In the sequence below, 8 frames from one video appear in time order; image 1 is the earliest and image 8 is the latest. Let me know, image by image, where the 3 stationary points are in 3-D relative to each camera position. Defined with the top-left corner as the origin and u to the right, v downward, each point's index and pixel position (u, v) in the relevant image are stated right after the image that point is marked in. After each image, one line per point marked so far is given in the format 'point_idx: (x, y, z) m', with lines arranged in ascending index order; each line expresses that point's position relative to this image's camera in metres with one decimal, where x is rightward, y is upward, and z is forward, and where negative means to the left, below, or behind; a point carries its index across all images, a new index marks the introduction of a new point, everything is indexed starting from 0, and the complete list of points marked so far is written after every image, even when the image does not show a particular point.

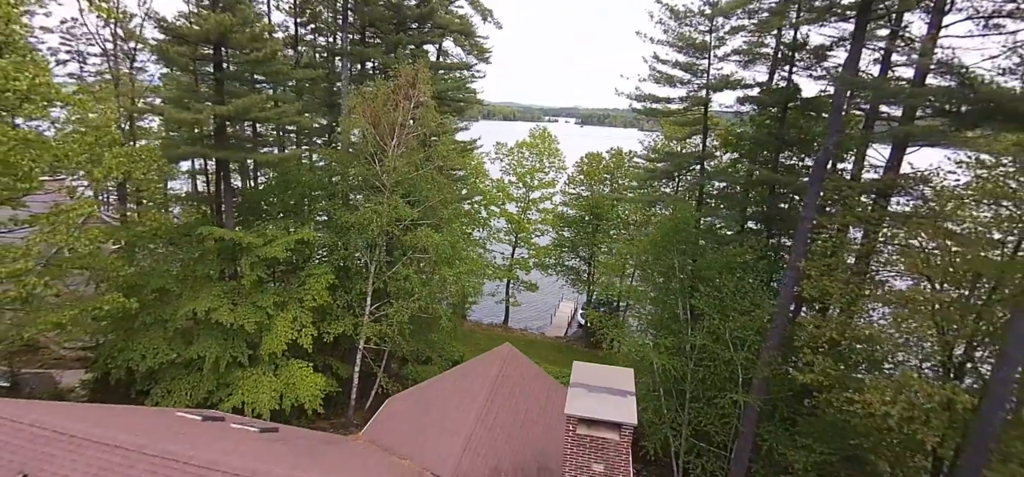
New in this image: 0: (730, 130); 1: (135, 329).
0: (+7.0, +3.5, +15.5) m
1: (-11.2, -2.8, +14.1) m
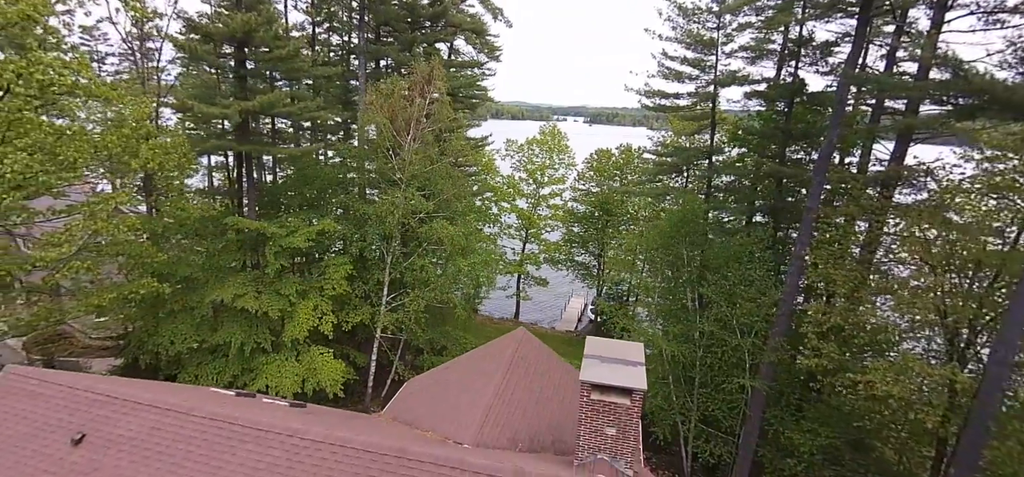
0: (+7.4, +3.8, +15.8) m
1: (-10.8, -2.5, +14.8) m
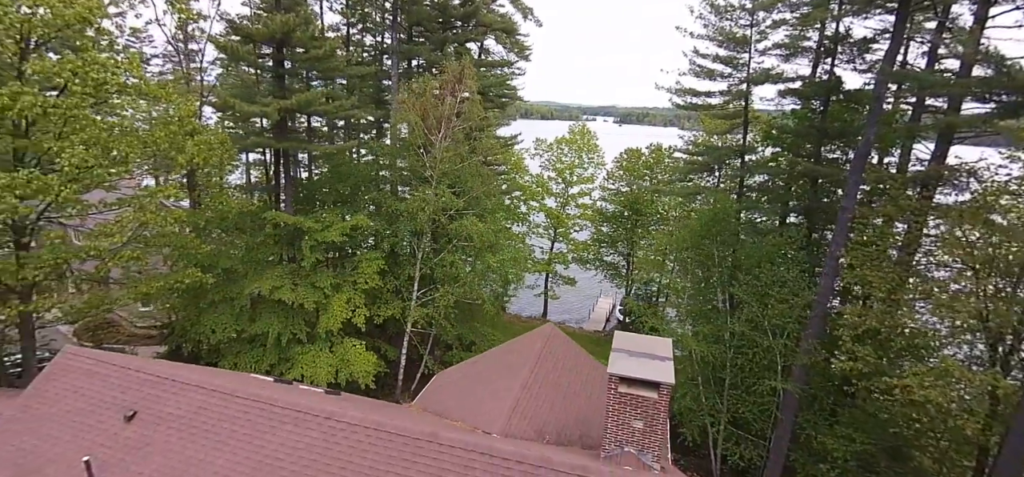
0: (+8.4, +3.7, +15.6) m
1: (-10.0, -2.2, +15.5) m
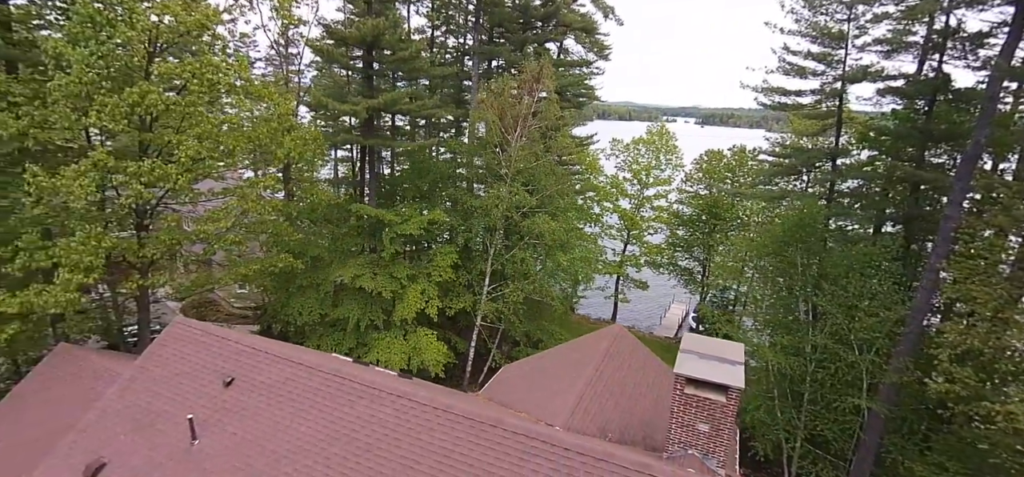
0: (+10.7, +3.4, +14.4) m
1: (-7.7, -1.8, +17.0) m
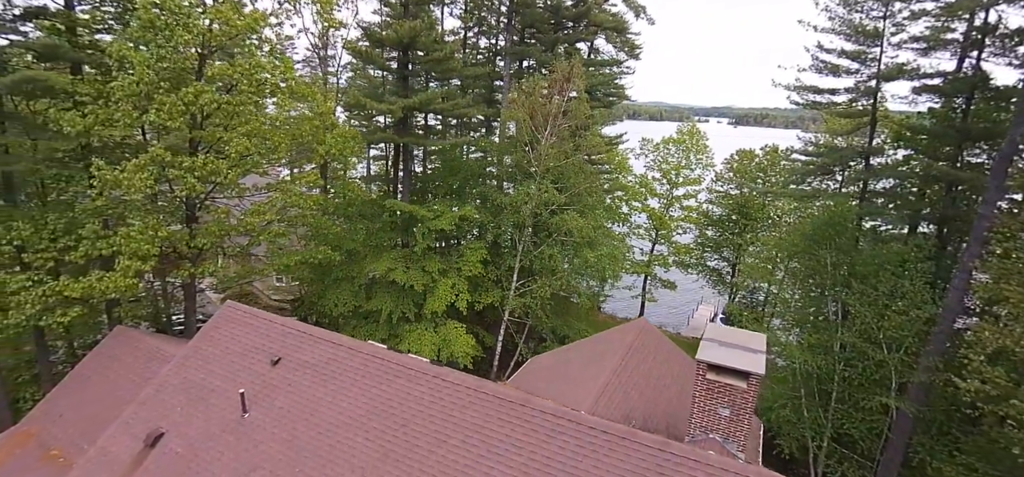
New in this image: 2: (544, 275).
0: (+11.6, +3.4, +14.2) m
1: (-6.7, -1.6, +17.8) m
2: (+1.1, -1.3, +17.5) m
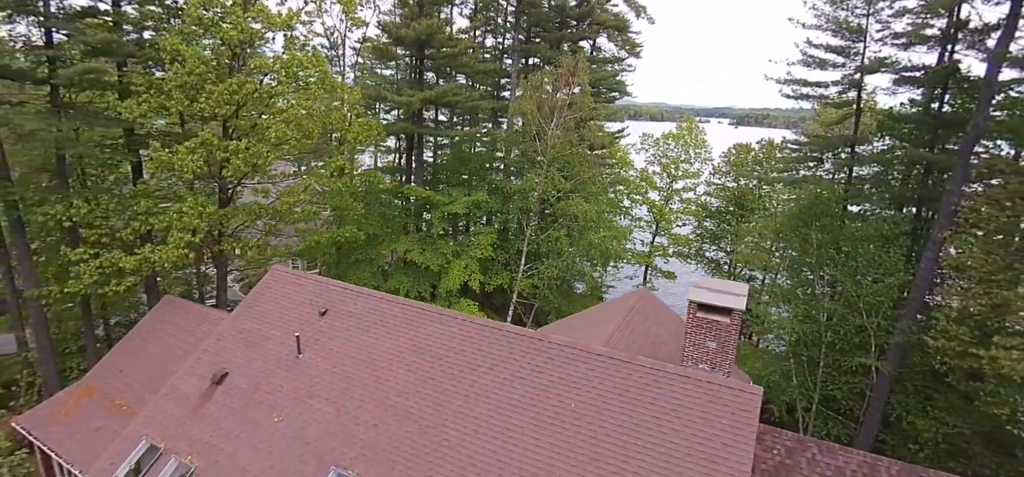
0: (+11.9, +4.0, +15.3) m
1: (-6.4, -1.0, +18.9) m
2: (+1.5, -0.7, +18.6) m
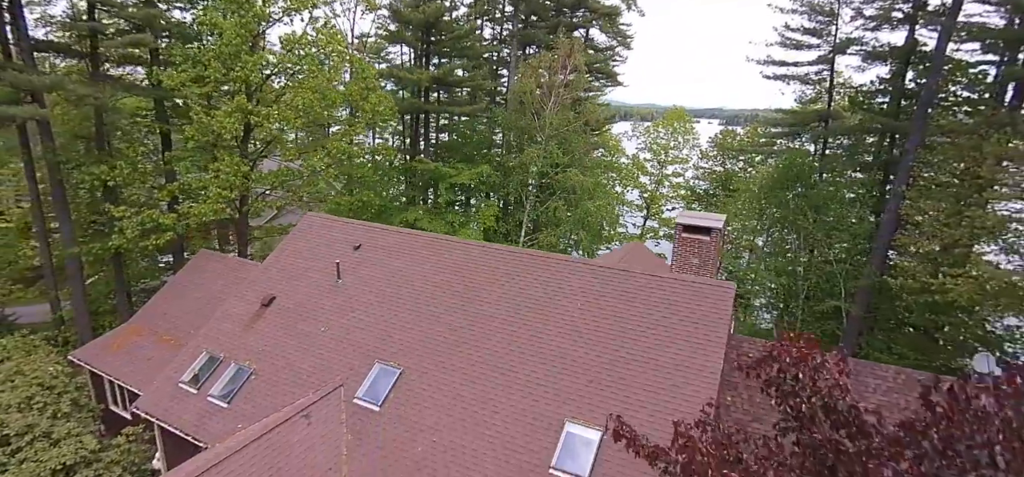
0: (+12.0, +5.2, +16.7) m
1: (-6.3, +0.1, +20.0) m
2: (+1.5, +0.4, +19.8) m
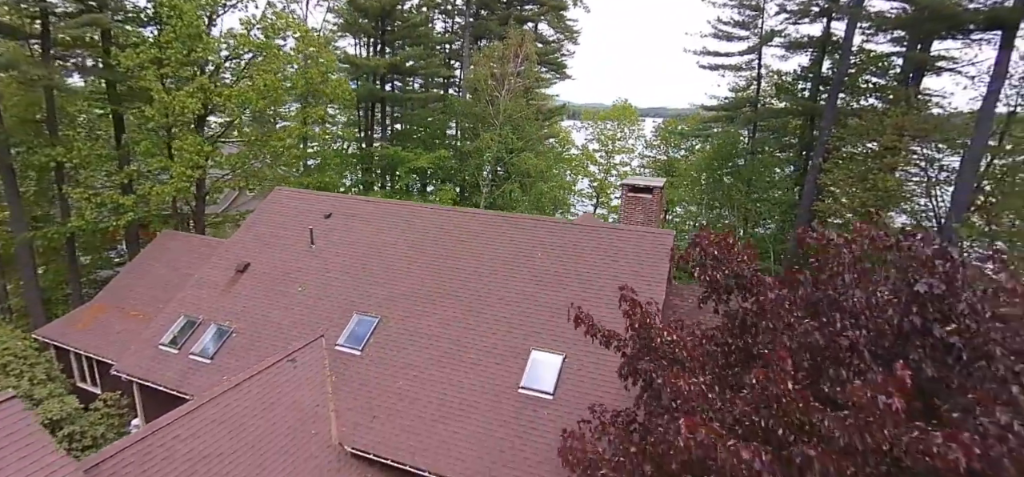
0: (+10.4, +6.3, +18.6) m
1: (-8.0, +0.6, +20.2) m
2: (-0.2, +1.1, +20.7) m
